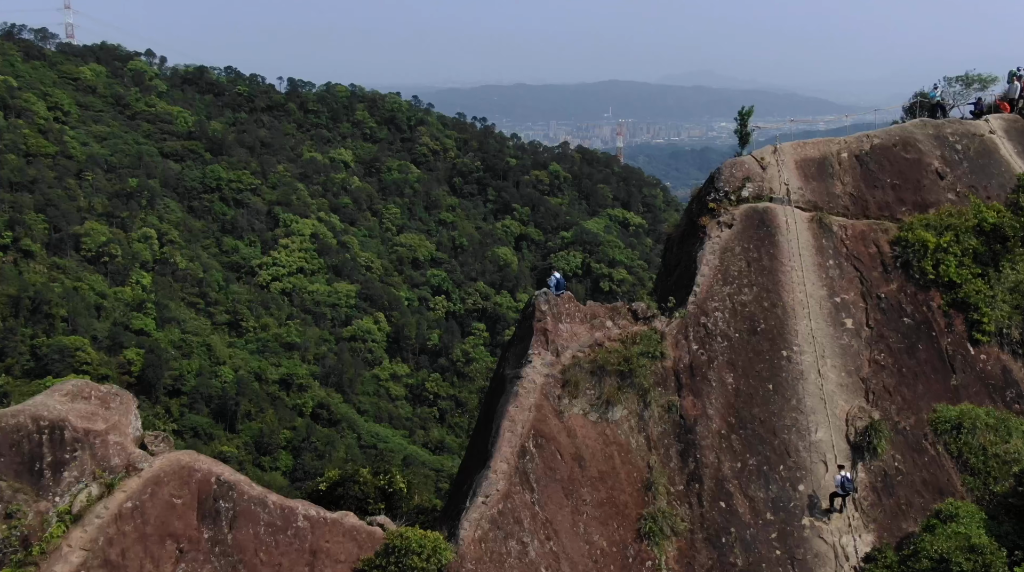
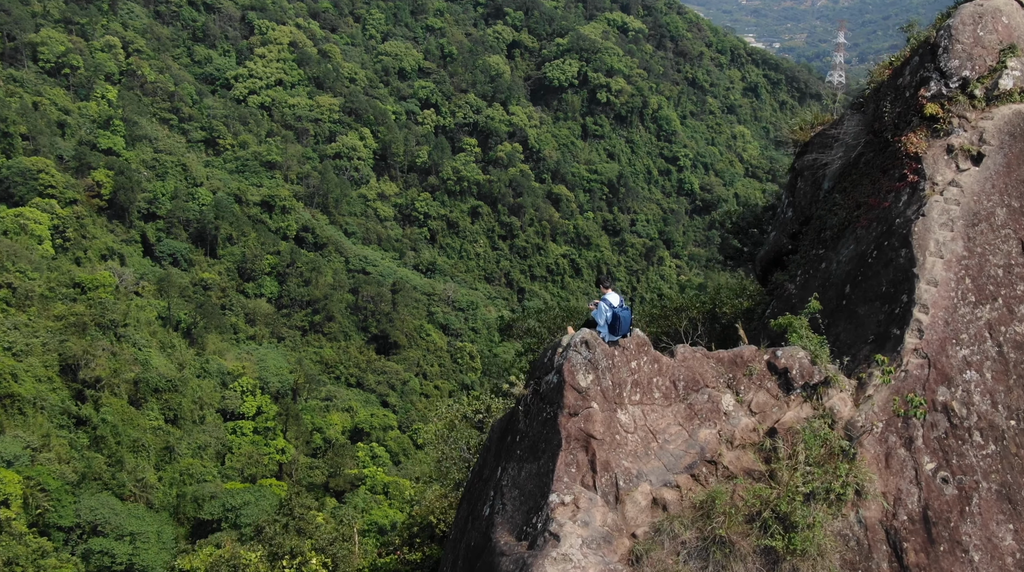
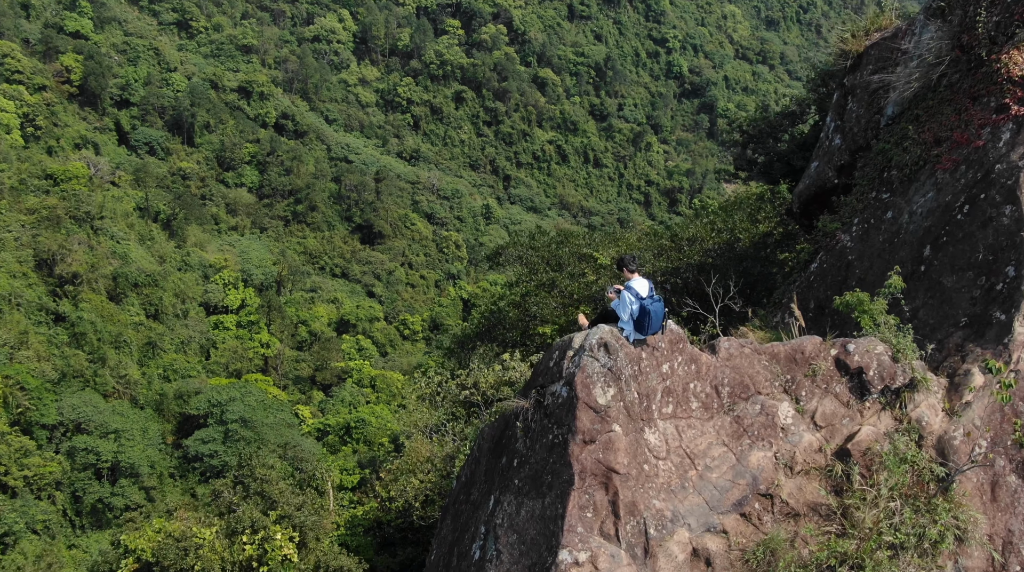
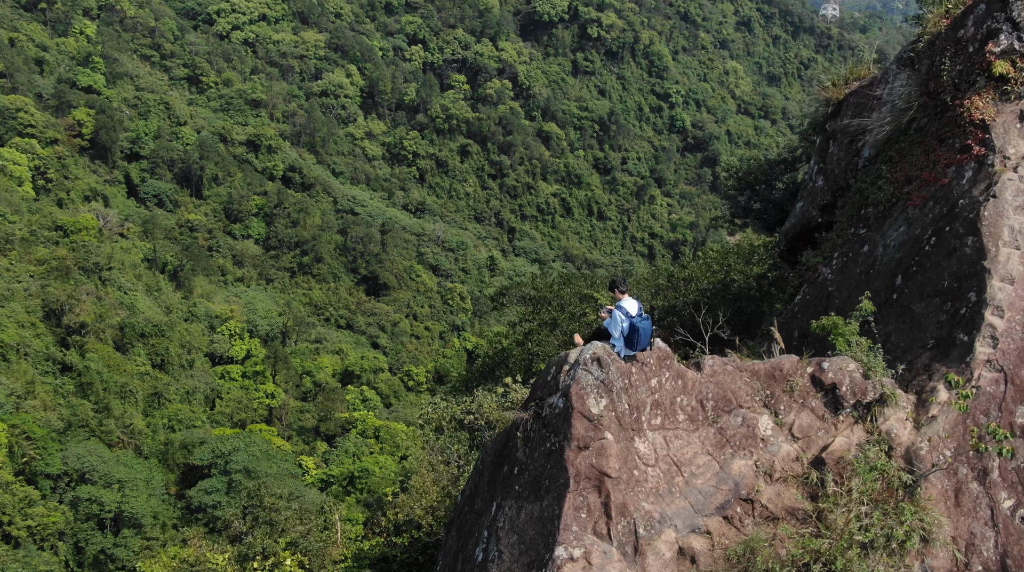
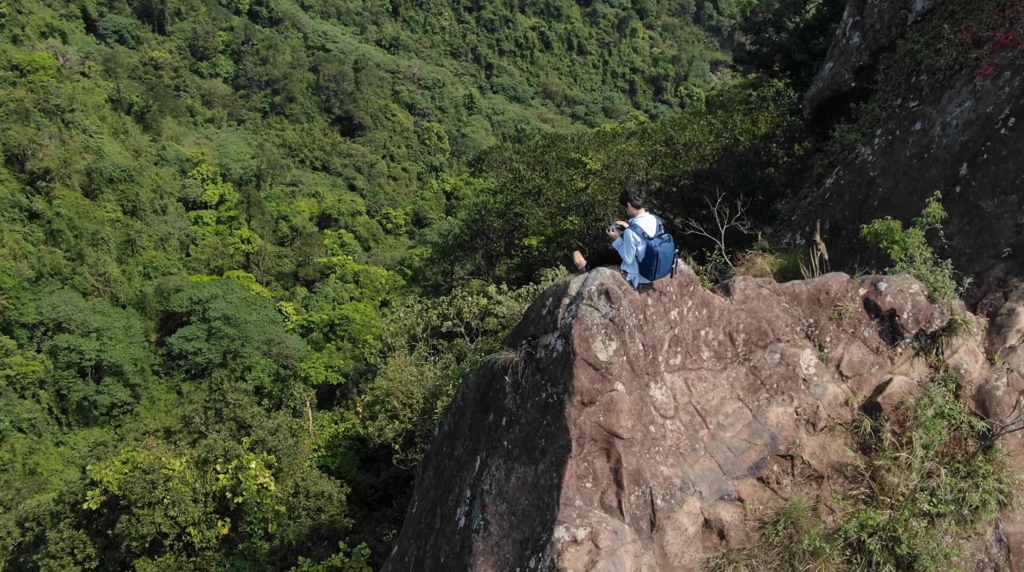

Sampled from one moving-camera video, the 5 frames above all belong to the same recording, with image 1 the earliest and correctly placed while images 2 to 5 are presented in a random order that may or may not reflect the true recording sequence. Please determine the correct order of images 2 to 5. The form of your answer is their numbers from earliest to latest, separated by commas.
2, 4, 3, 5
